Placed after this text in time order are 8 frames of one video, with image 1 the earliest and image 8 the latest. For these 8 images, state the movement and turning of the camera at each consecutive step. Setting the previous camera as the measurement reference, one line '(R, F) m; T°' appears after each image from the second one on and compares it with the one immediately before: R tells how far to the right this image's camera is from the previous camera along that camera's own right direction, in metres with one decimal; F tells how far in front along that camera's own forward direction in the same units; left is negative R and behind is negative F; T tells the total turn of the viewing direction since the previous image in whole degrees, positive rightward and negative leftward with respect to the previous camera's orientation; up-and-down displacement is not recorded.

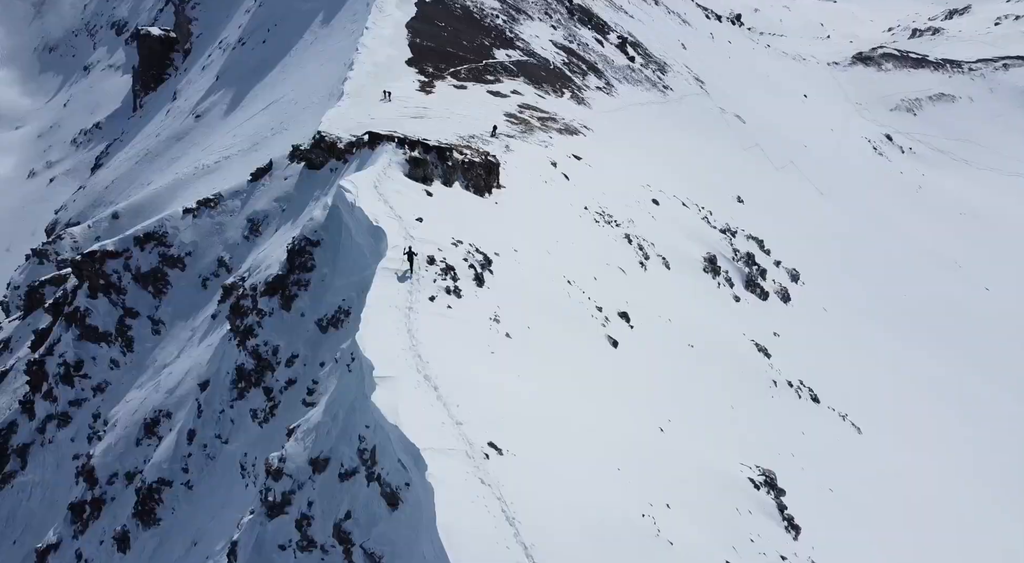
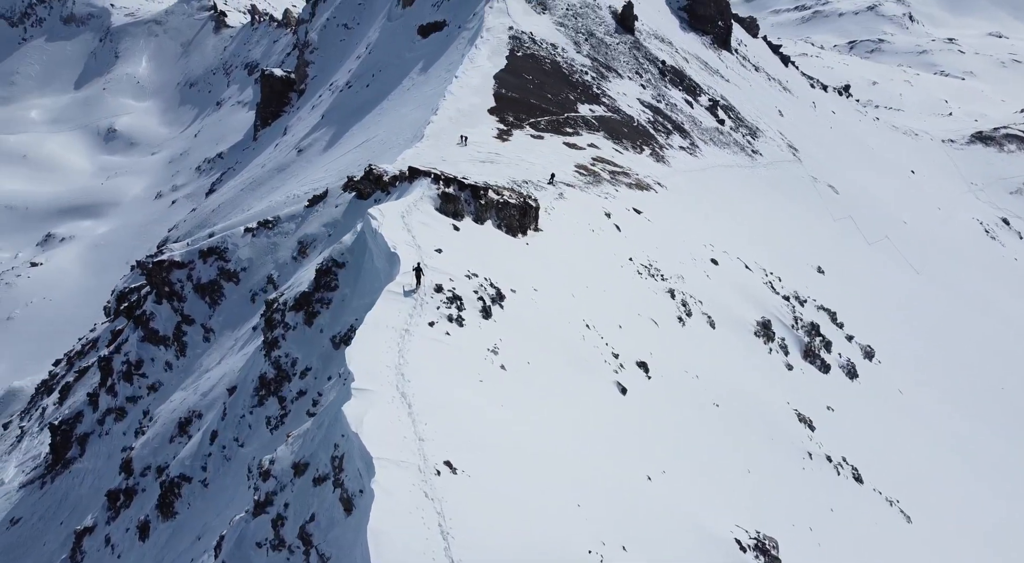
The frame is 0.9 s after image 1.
(+3.5, -0.5) m; -8°
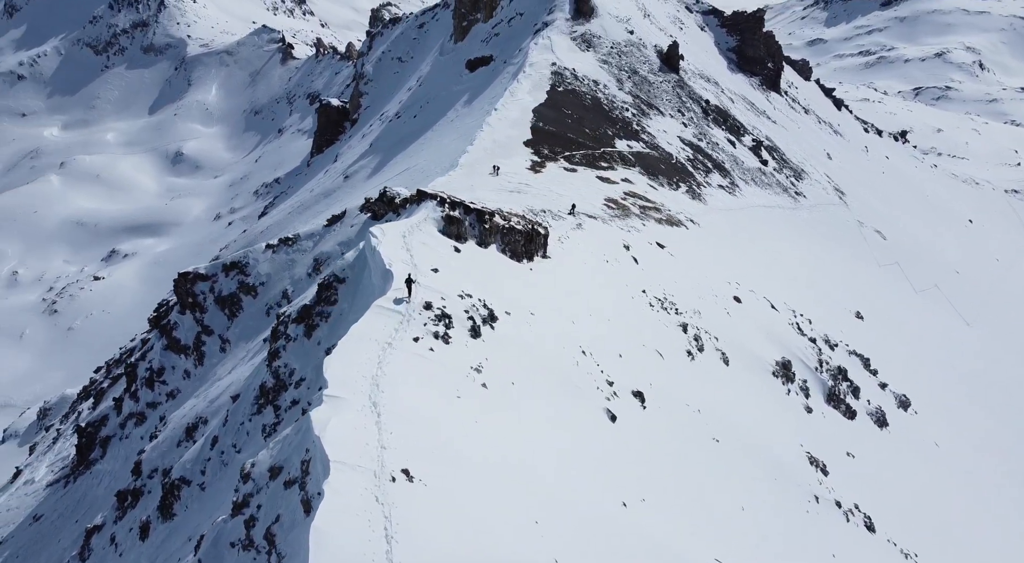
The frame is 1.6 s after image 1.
(+2.5, -0.3) m; -4°
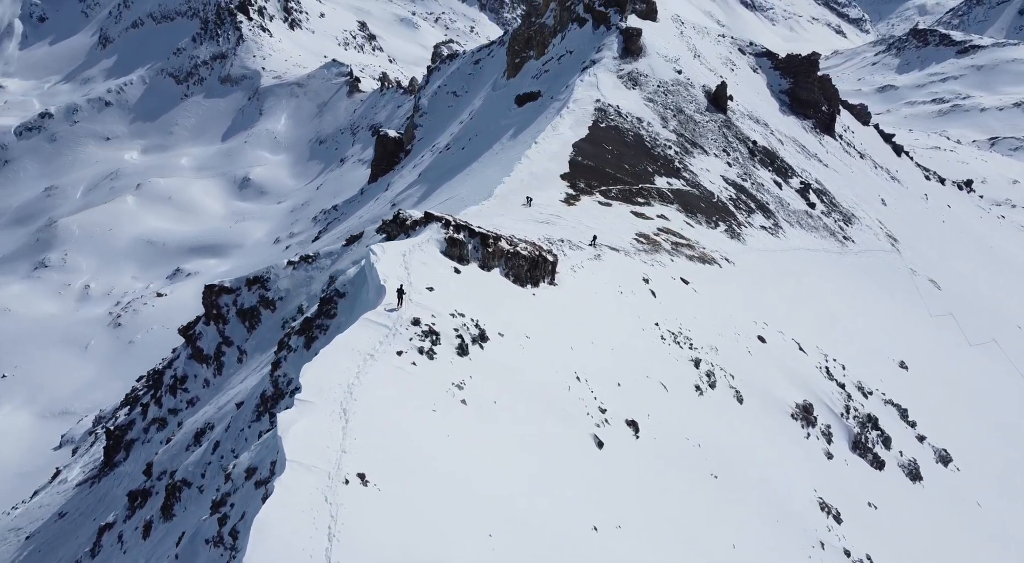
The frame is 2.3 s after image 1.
(+2.8, -0.3) m; -5°
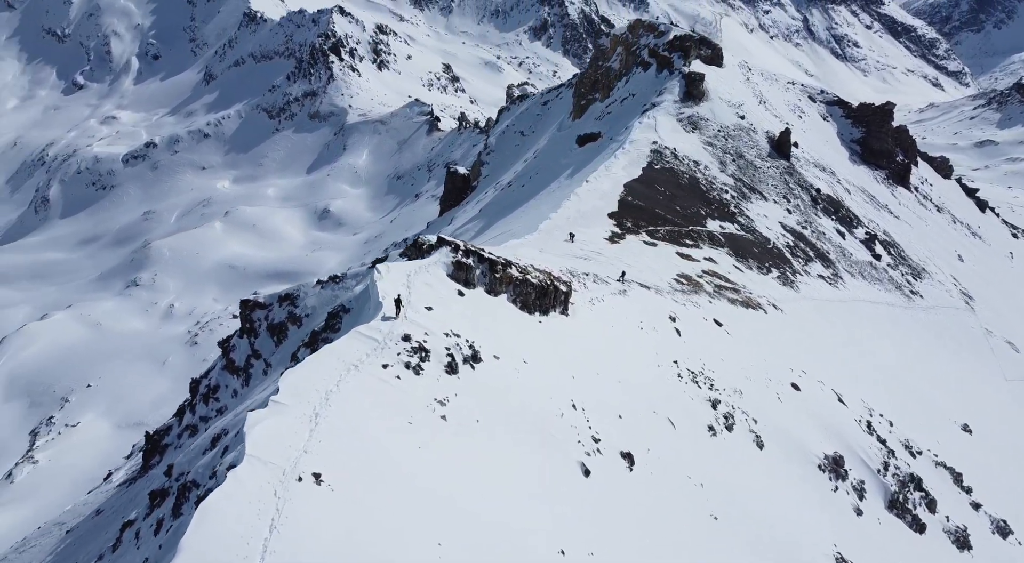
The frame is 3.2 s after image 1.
(+3.4, -0.3) m; -6°
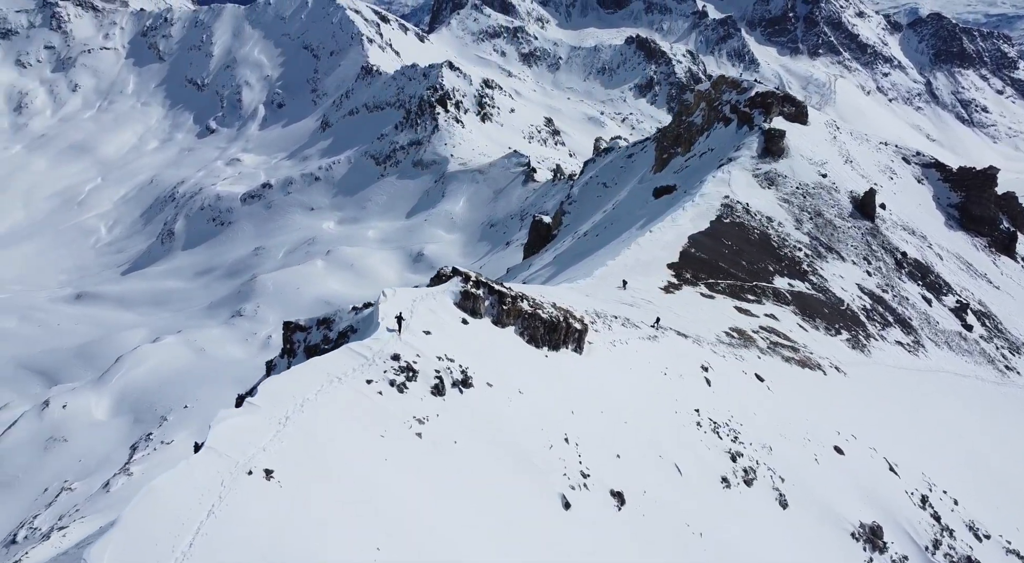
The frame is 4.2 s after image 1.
(+4.5, -0.2) m; -8°
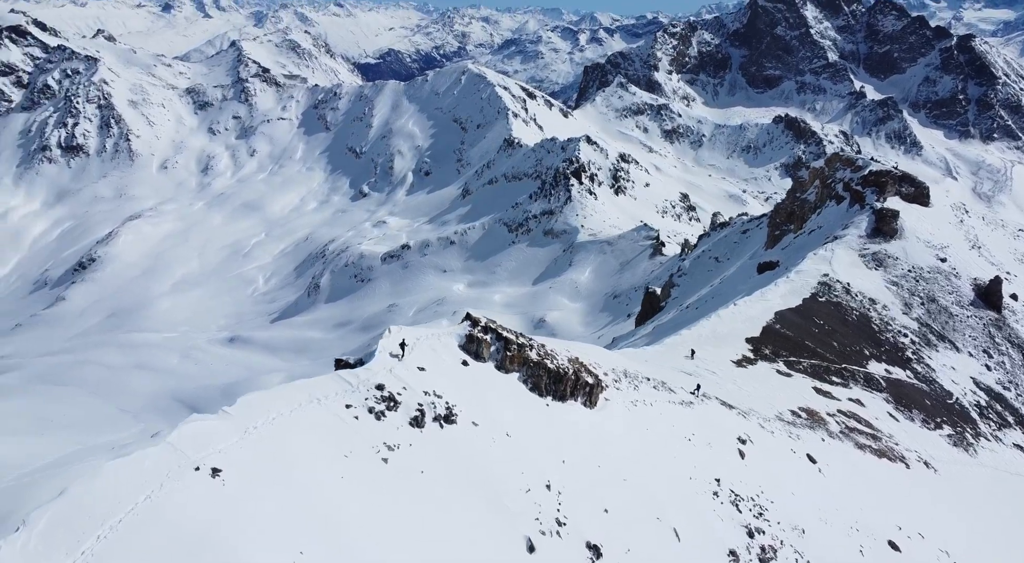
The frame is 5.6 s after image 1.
(+6.7, -0.2) m; -12°
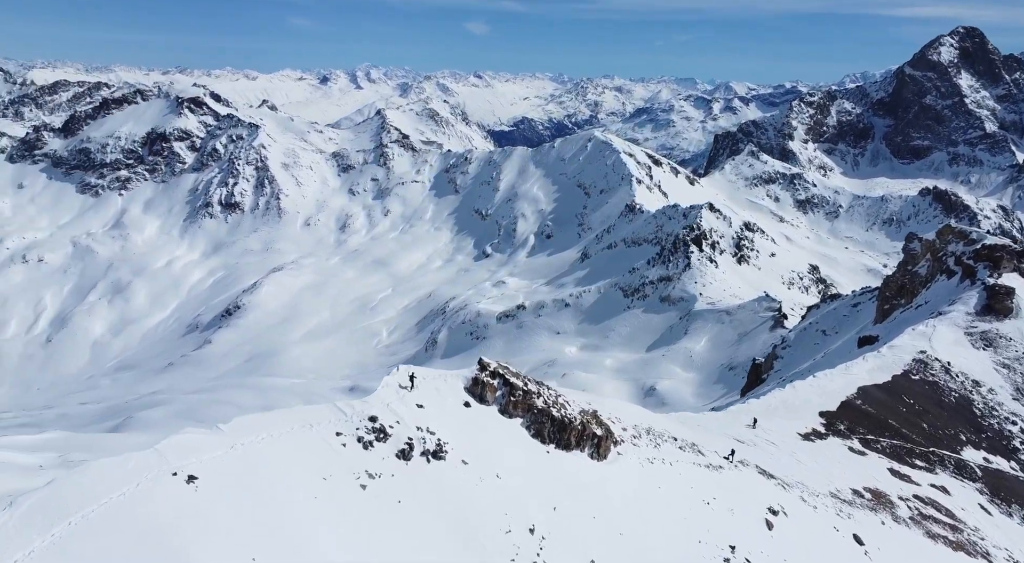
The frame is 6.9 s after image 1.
(+6.1, +0.4) m; -11°
